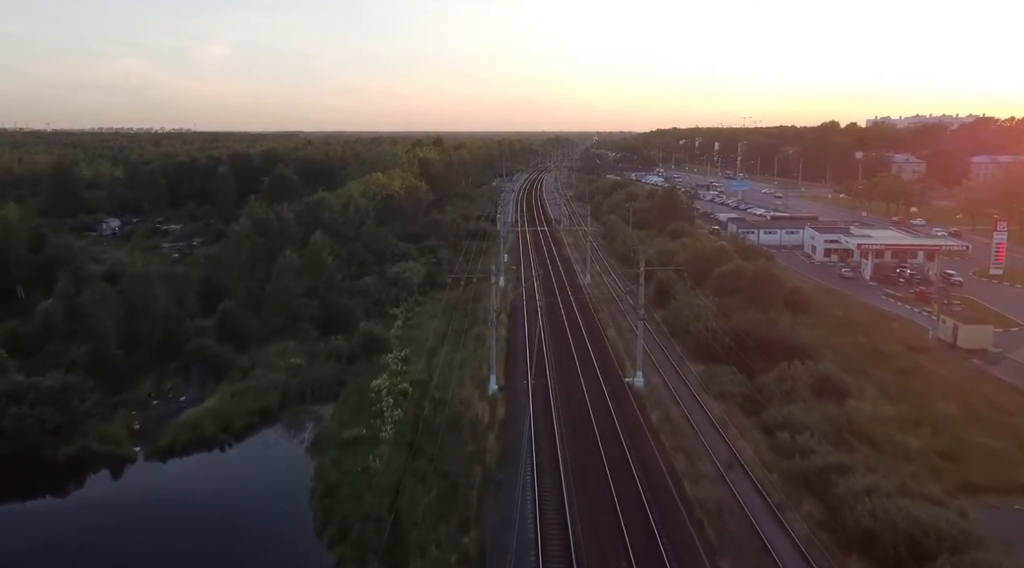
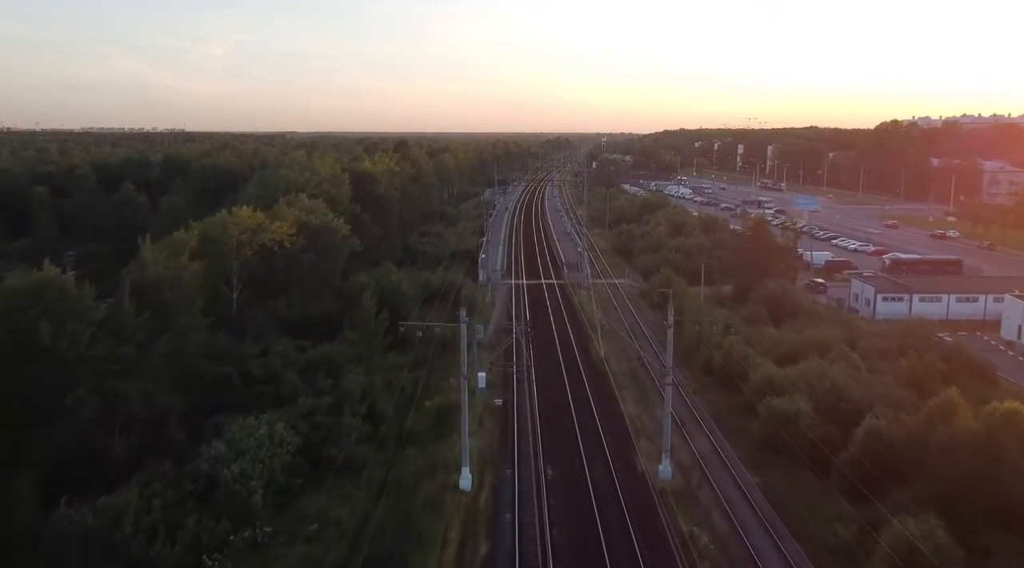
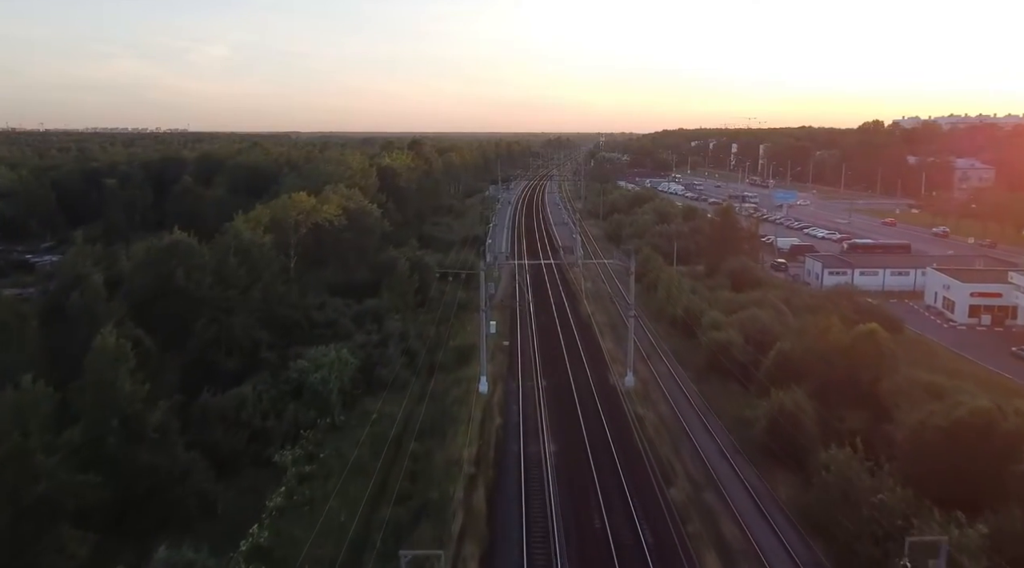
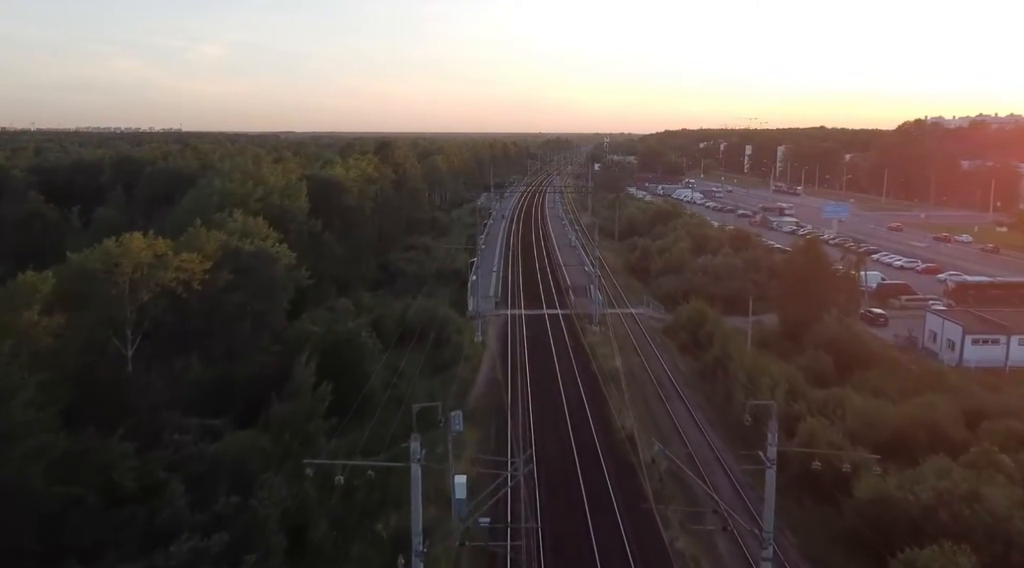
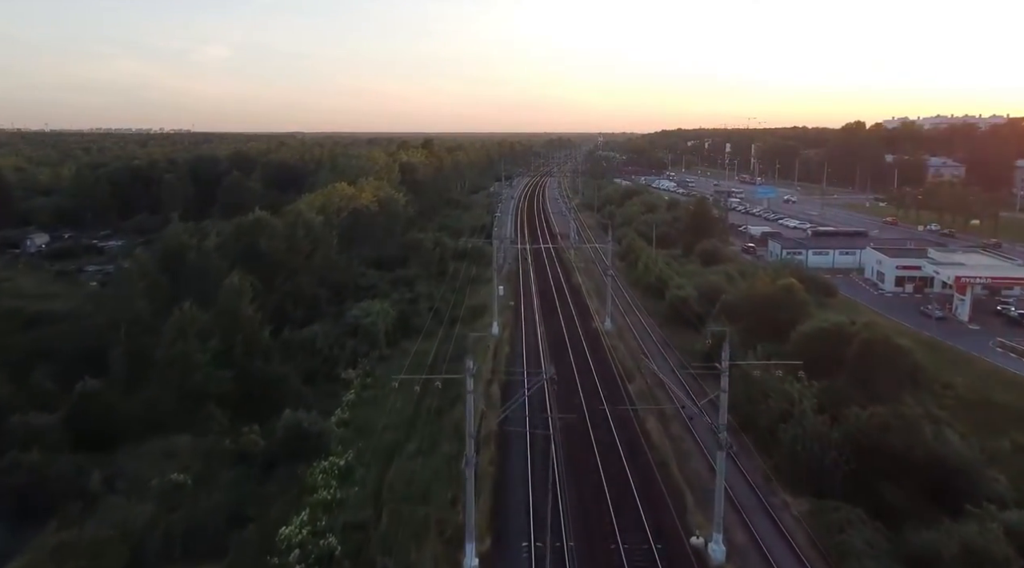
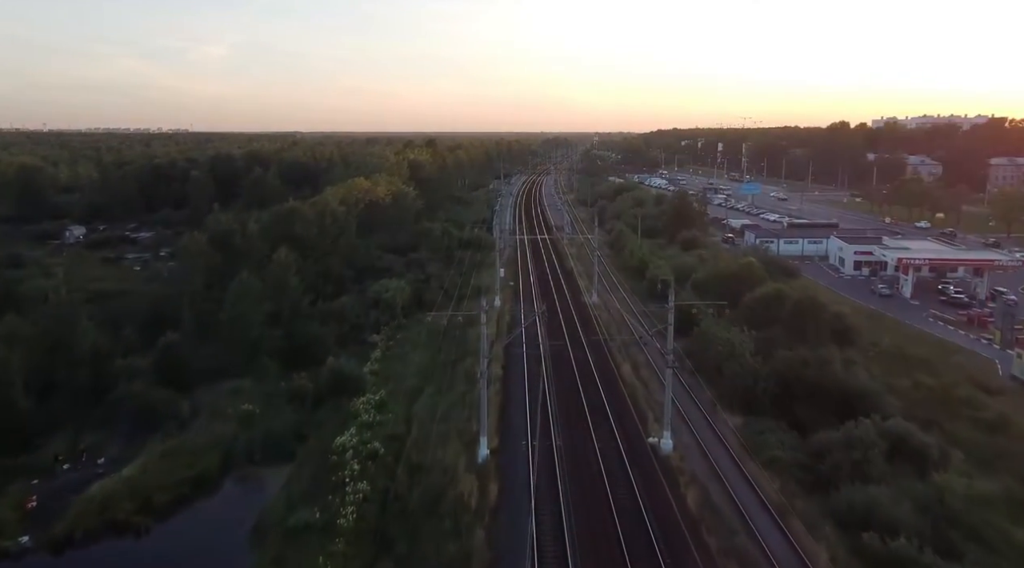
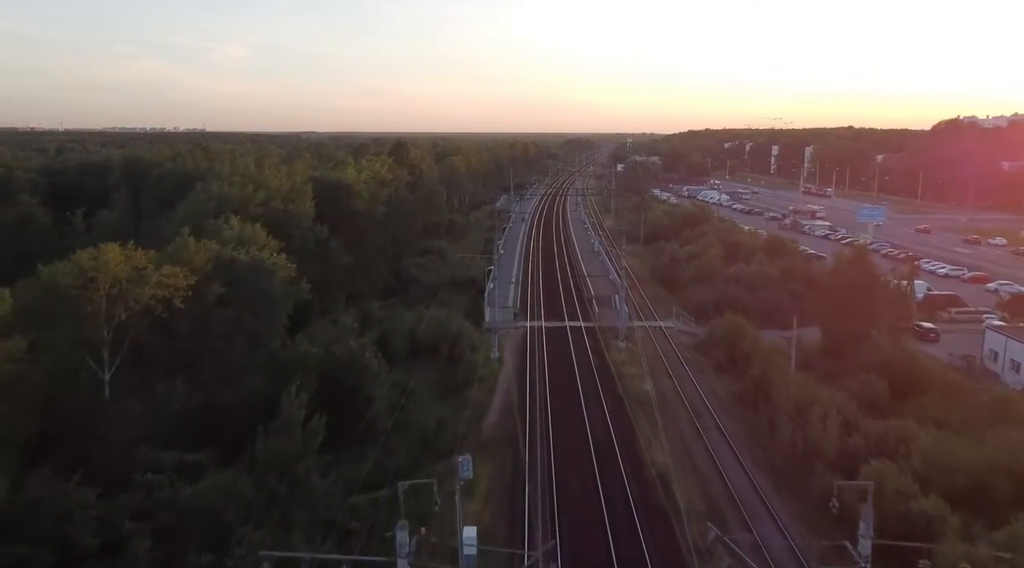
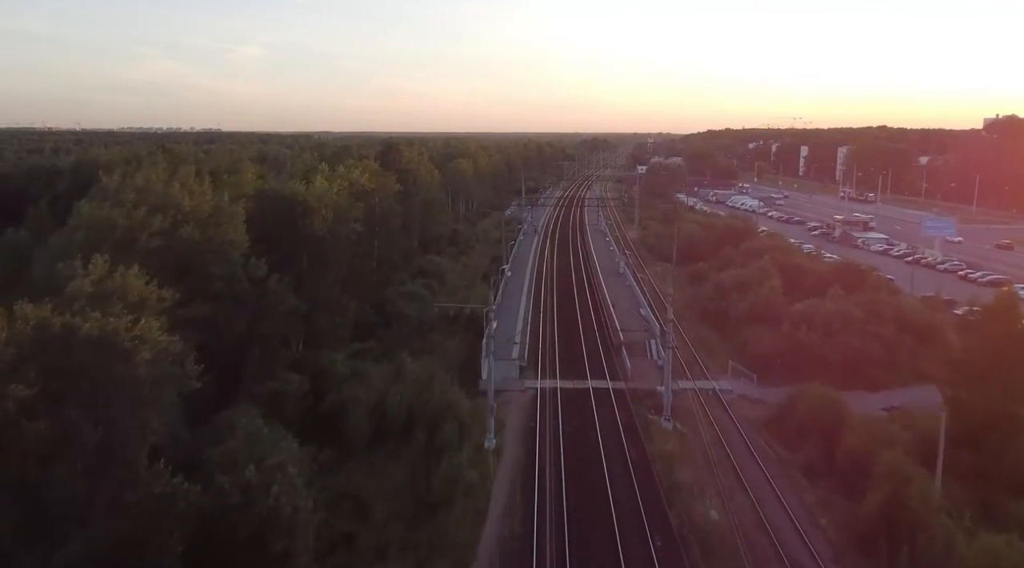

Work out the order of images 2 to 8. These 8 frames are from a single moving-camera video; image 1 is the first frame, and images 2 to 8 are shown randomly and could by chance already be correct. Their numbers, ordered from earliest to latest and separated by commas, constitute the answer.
6, 5, 3, 2, 4, 7, 8
